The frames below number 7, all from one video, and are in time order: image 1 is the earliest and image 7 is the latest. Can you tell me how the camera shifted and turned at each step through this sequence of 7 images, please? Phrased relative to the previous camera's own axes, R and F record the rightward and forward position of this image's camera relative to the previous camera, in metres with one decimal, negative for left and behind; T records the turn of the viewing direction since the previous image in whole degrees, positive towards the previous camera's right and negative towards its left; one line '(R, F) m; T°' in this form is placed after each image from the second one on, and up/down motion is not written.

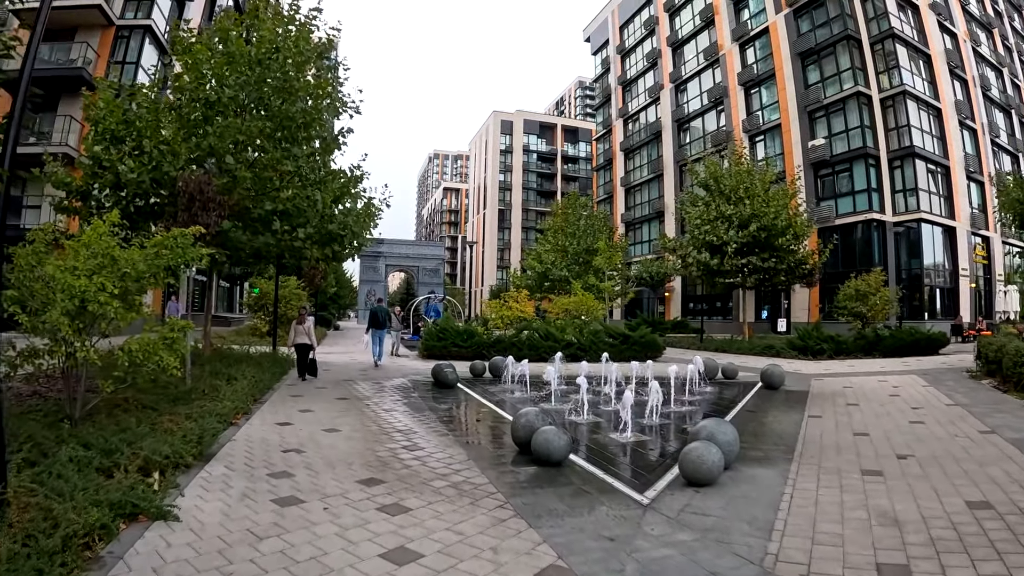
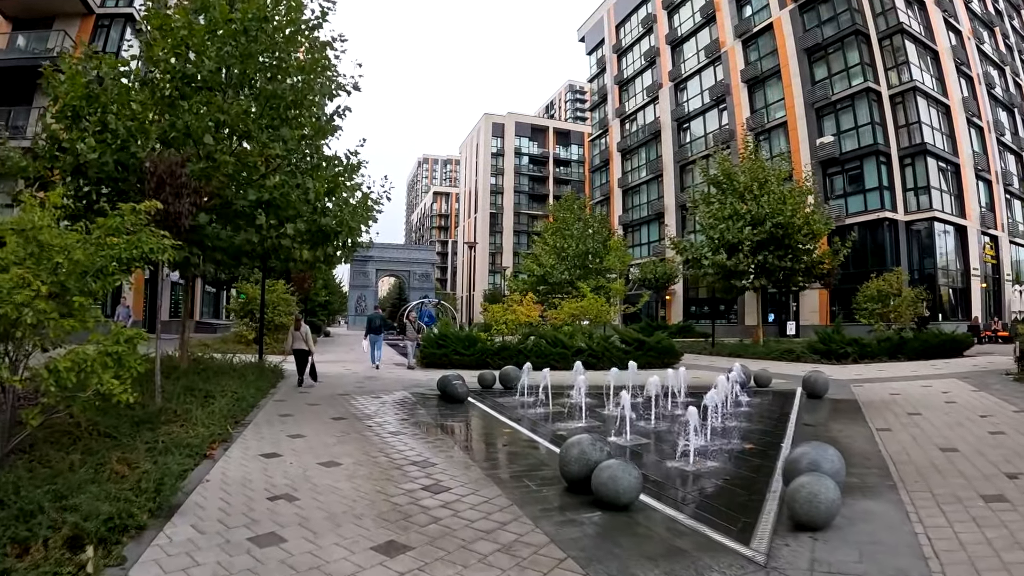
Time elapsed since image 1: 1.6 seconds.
(-0.5, +1.3) m; +1°
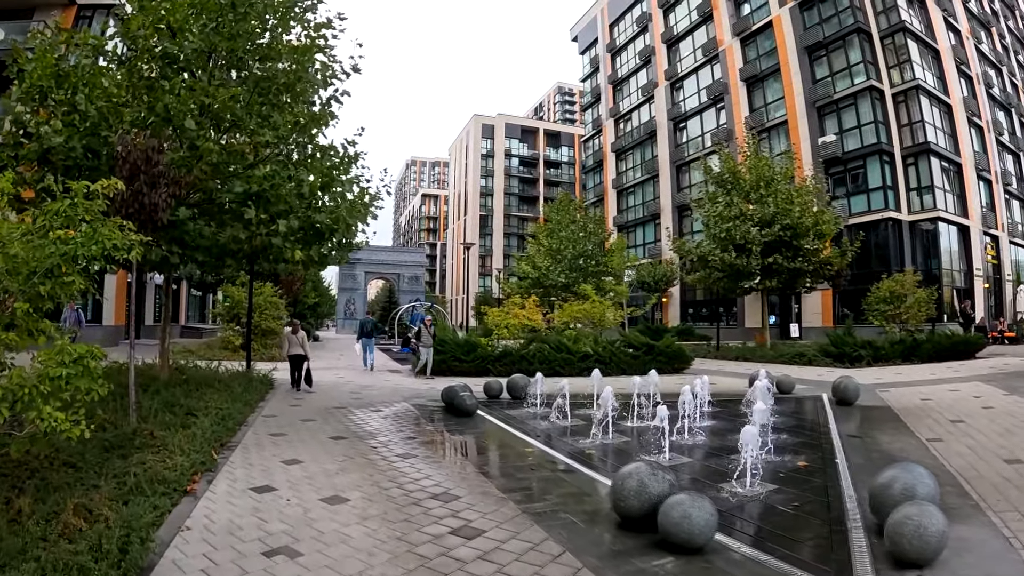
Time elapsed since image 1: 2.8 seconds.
(-0.4, +0.8) m; +1°
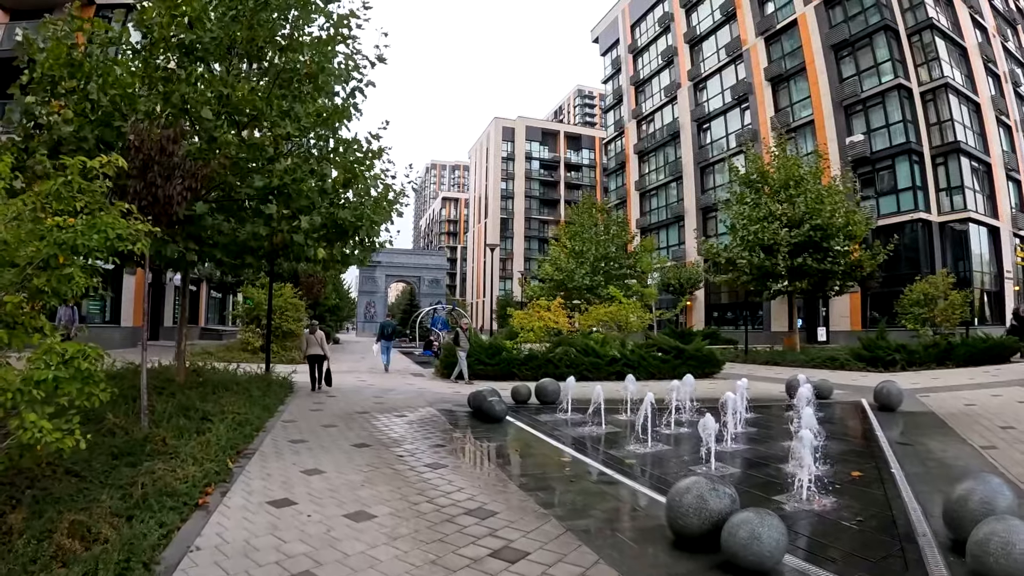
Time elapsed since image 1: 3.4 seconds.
(-0.2, +0.5) m; -2°
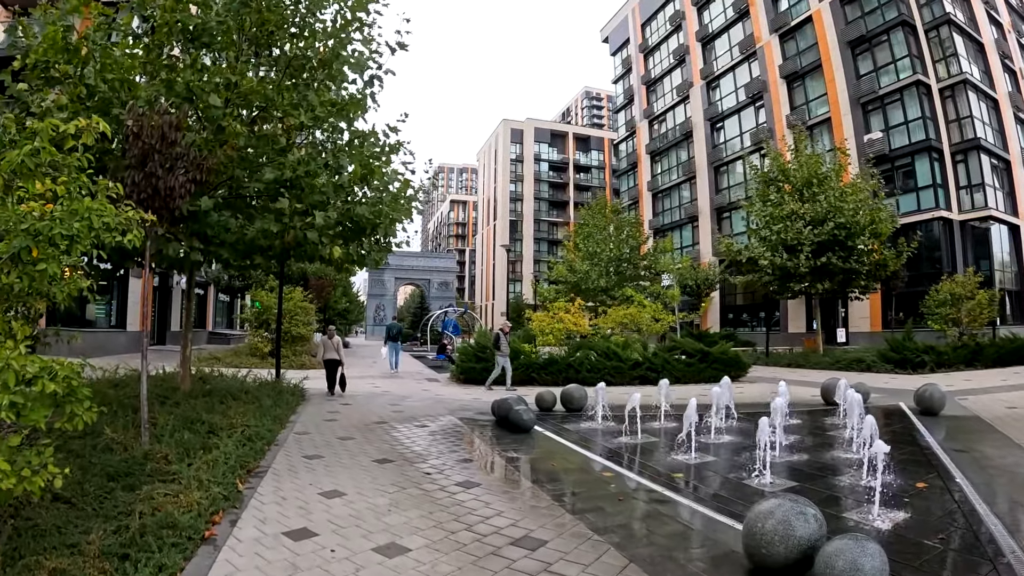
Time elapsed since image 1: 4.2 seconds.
(-0.3, +0.6) m; -1°
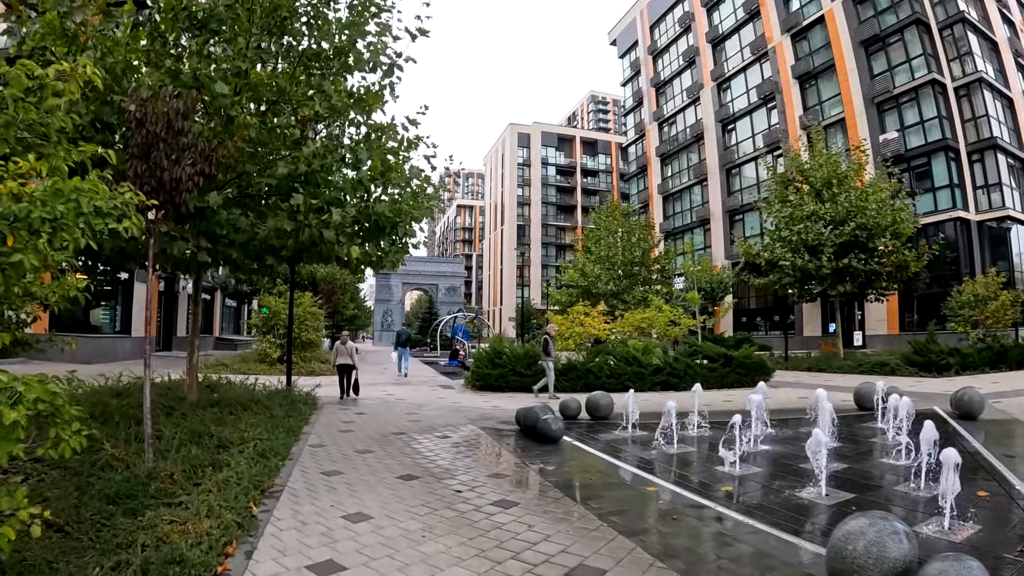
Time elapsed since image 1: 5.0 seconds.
(-0.3, +0.5) m; 0°
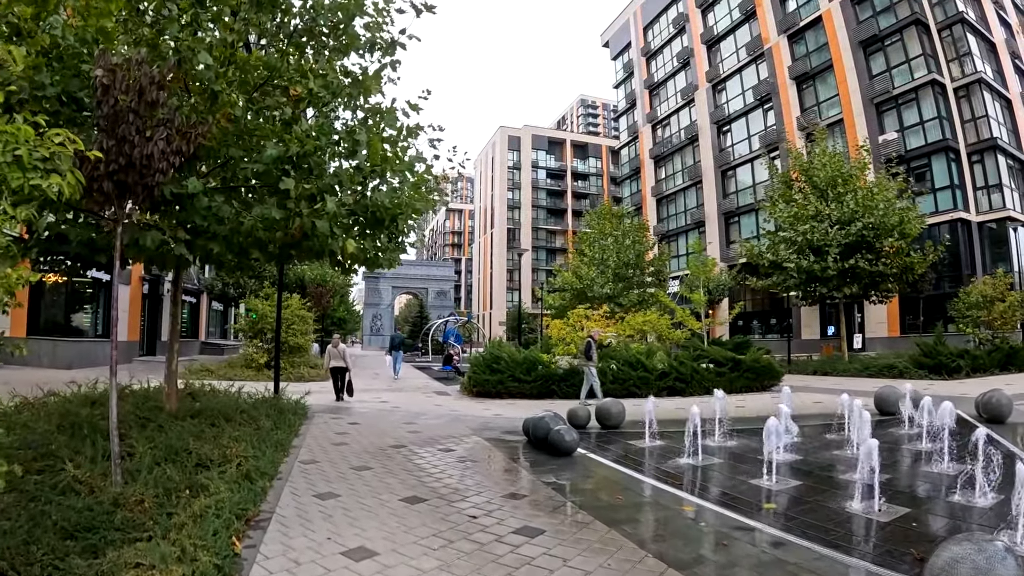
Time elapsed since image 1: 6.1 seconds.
(-0.3, +0.6) m; +1°
